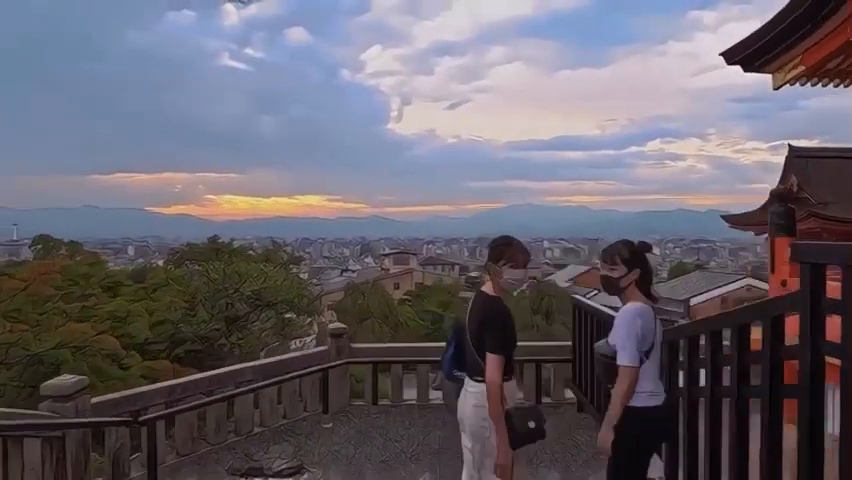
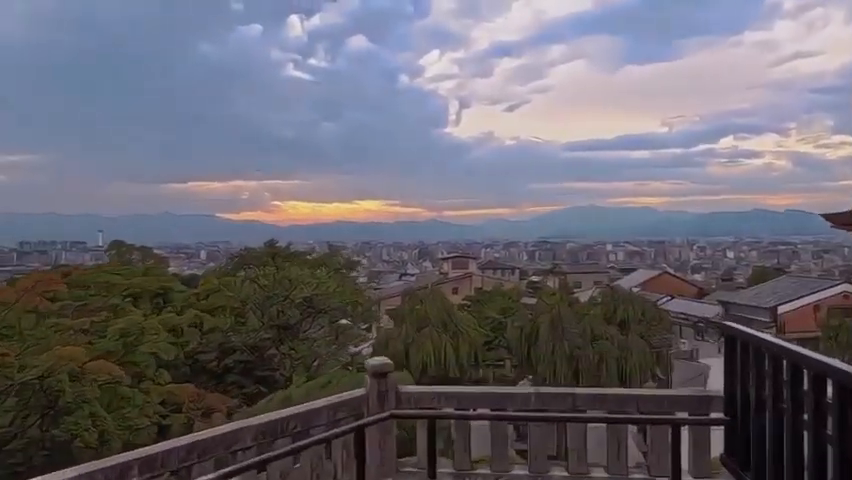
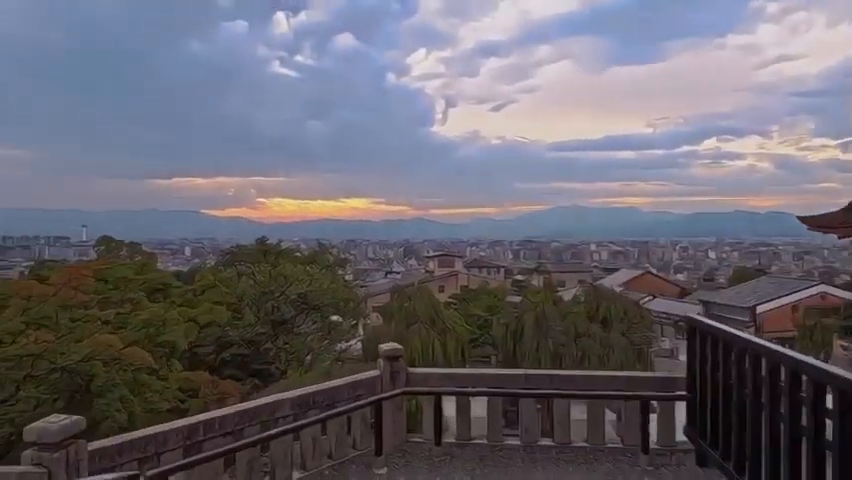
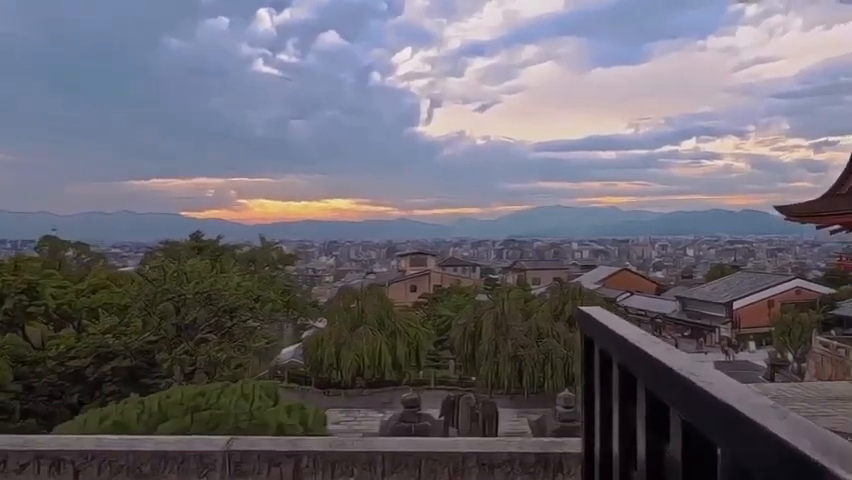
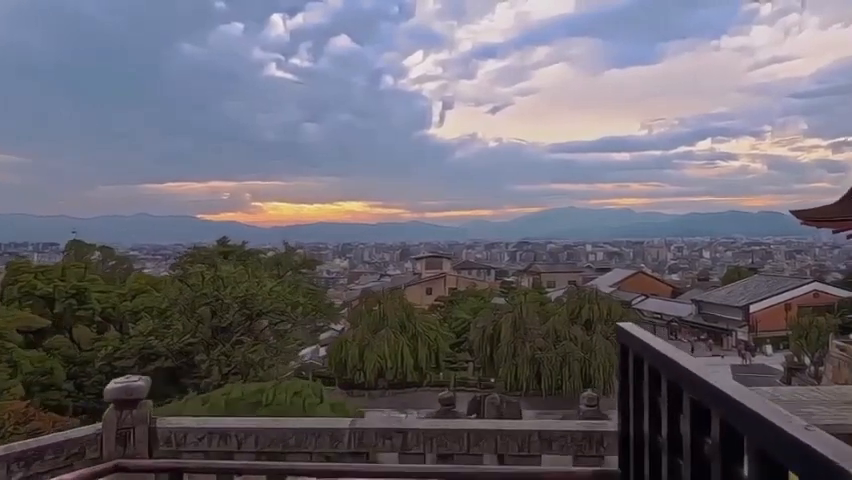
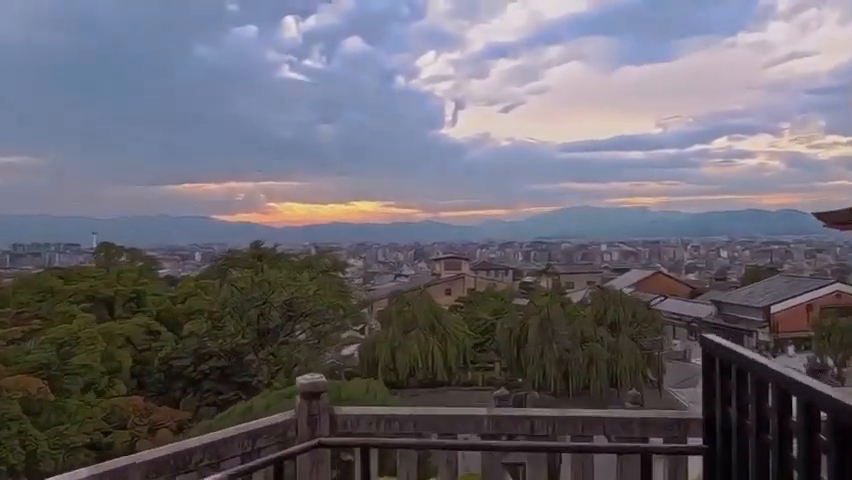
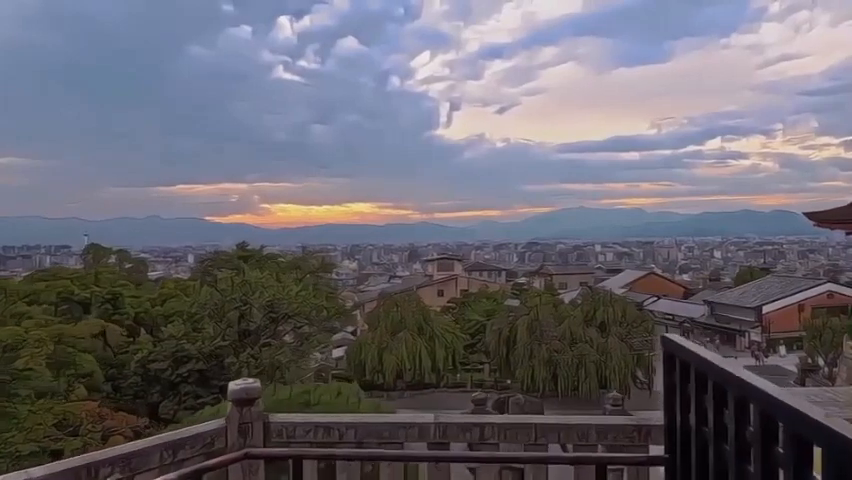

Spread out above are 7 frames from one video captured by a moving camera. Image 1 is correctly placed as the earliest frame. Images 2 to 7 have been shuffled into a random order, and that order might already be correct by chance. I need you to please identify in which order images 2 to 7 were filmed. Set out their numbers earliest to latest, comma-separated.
3, 2, 6, 7, 5, 4
